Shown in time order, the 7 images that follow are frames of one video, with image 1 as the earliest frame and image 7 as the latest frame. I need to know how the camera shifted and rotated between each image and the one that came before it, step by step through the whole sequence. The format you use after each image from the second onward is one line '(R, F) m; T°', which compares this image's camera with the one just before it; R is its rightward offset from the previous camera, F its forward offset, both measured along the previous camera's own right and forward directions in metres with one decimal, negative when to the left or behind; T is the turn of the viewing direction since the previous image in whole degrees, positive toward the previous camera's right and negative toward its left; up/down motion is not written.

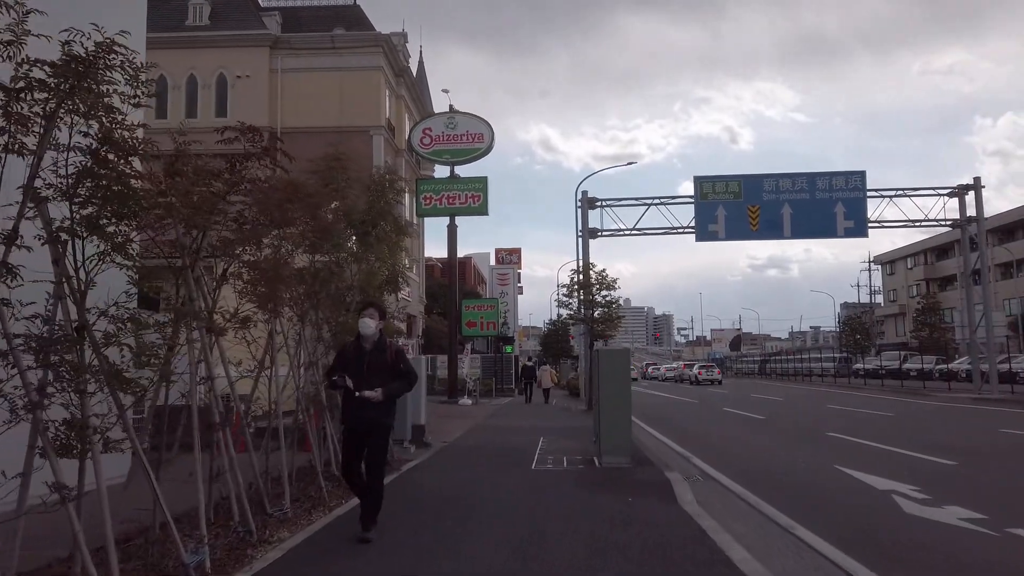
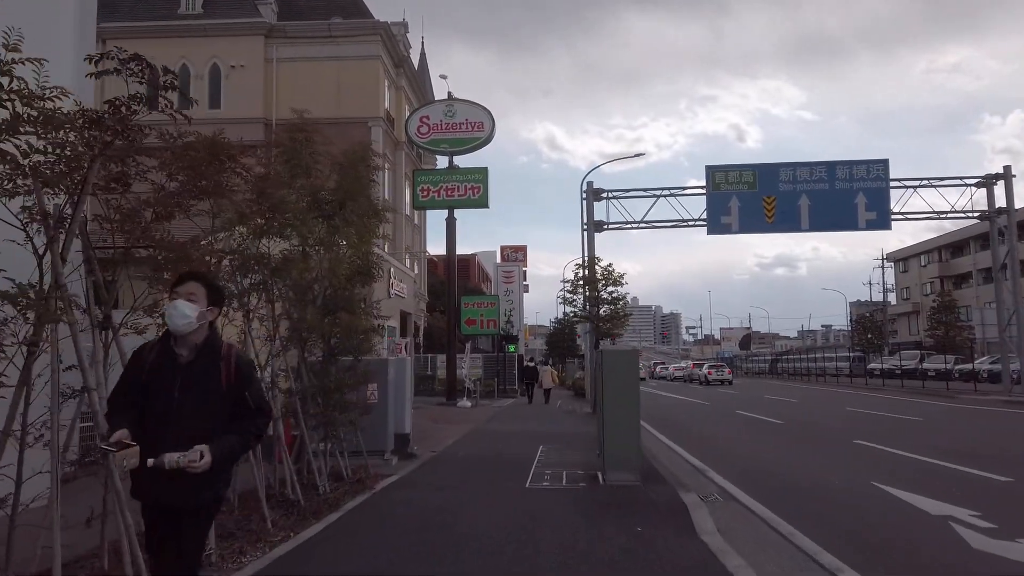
(+0.2, +1.5) m; -1°
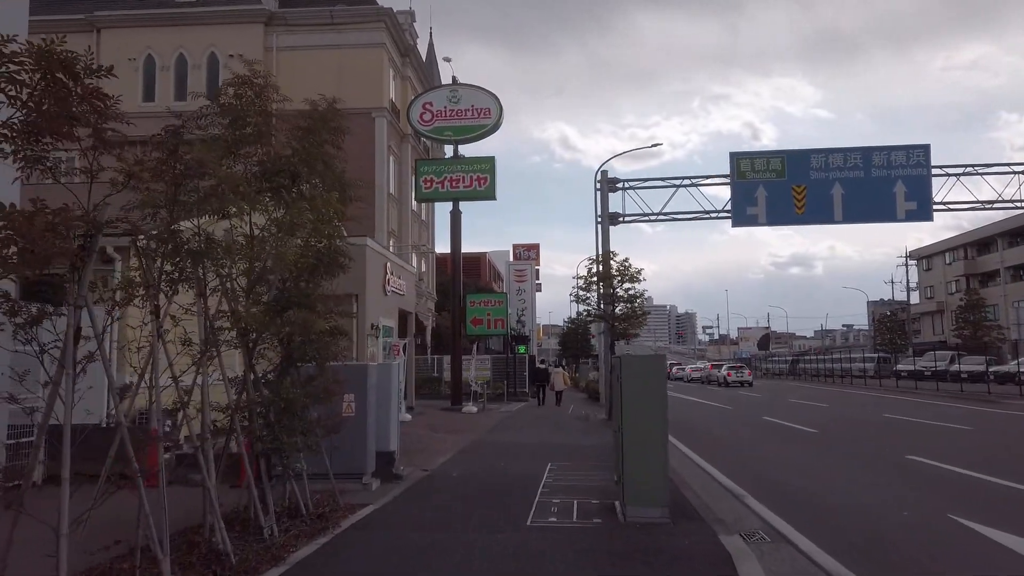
(+0.2, +1.9) m; -1°
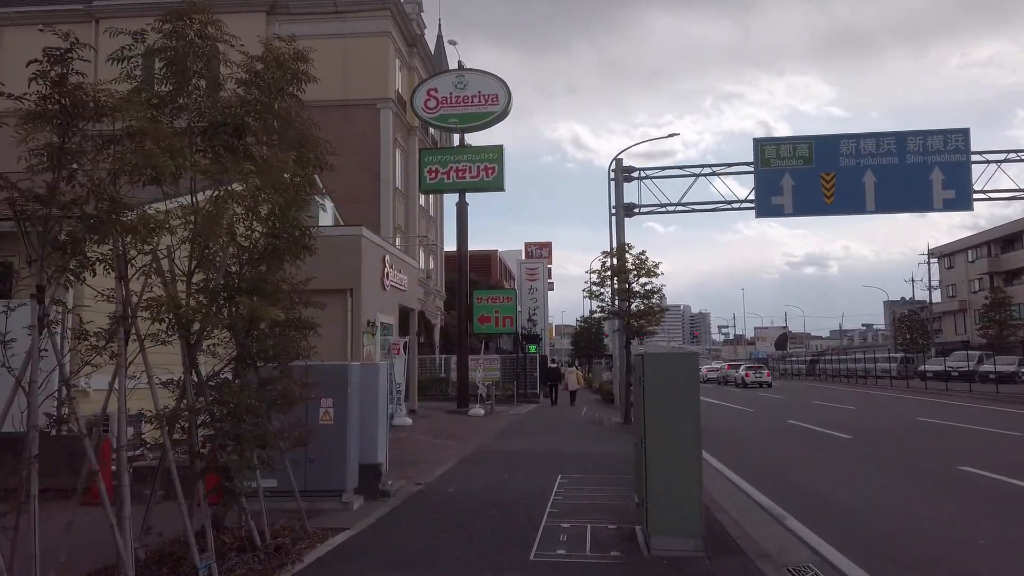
(+0.1, +1.4) m; -1°
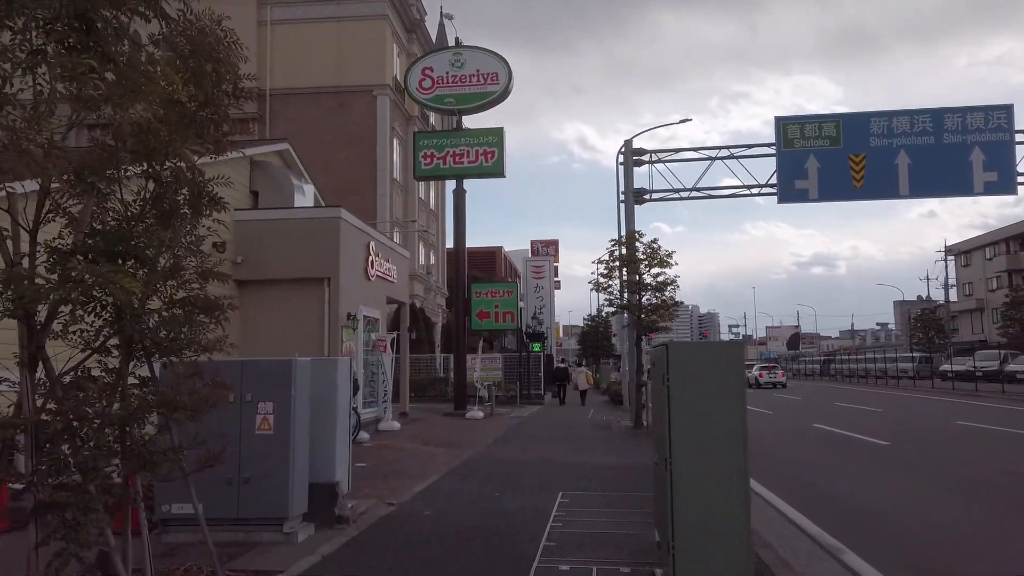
(+0.2, +1.8) m; -1°
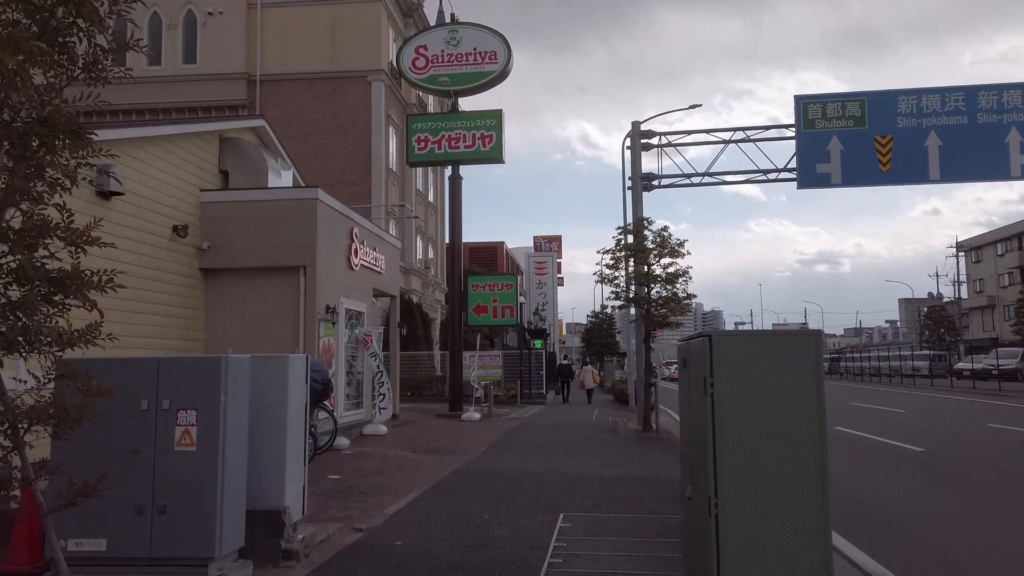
(+0.1, +1.5) m; 0°
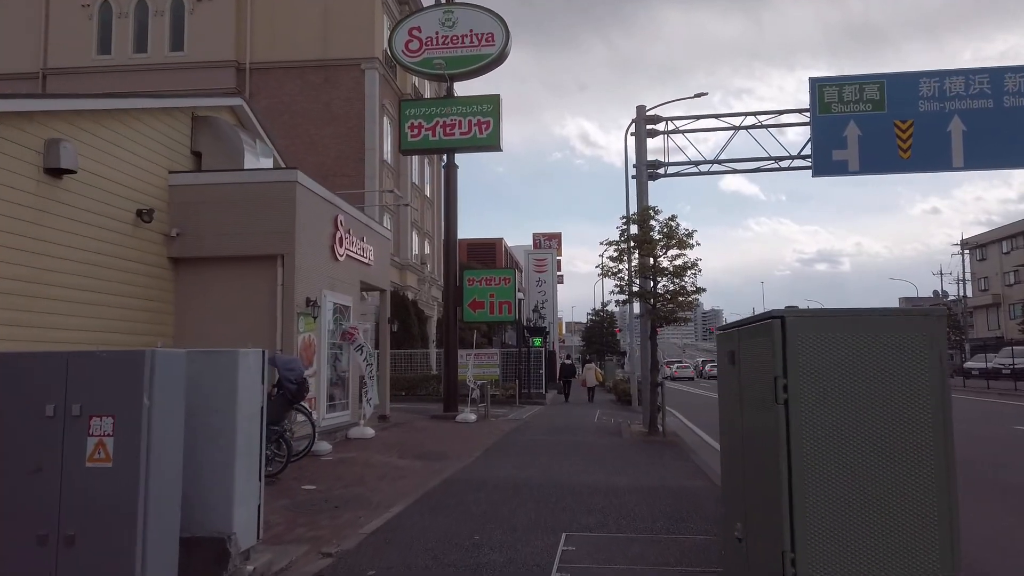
(0.0, +1.1) m; 0°
